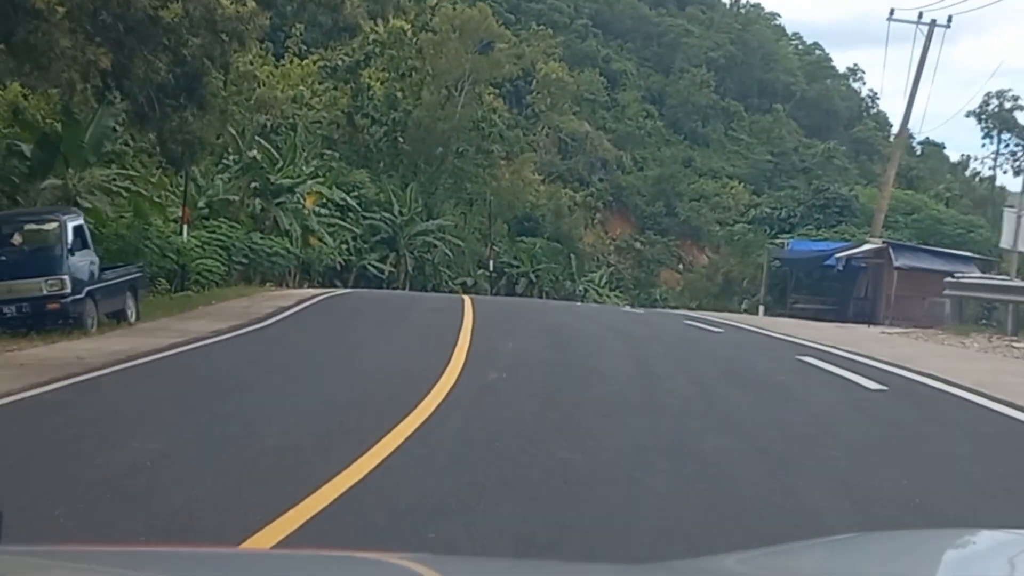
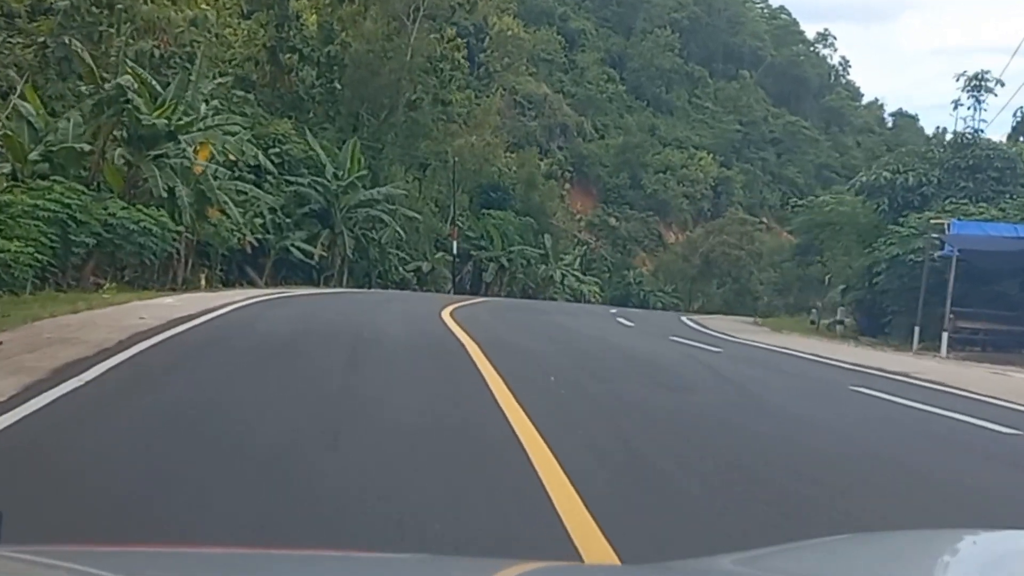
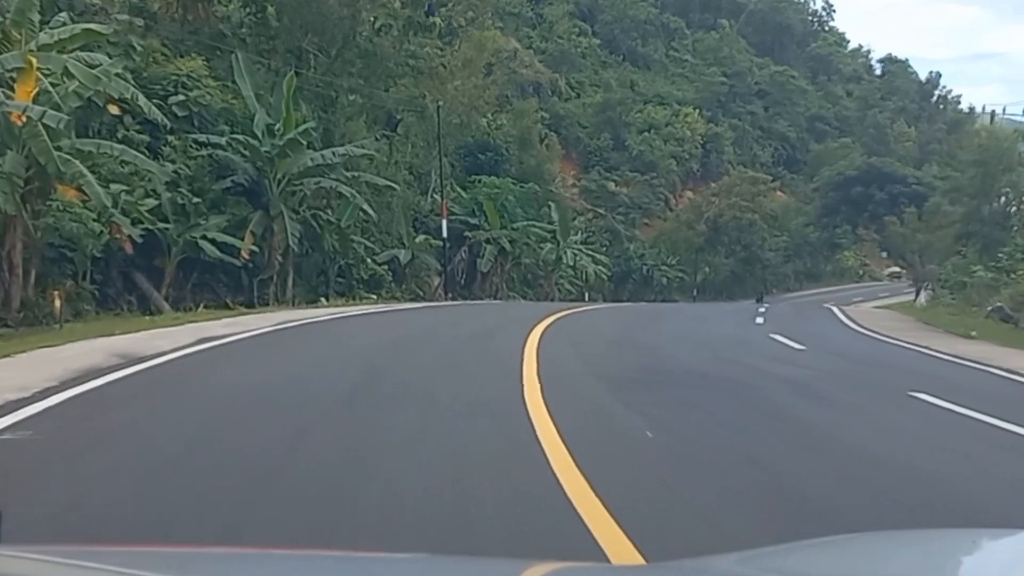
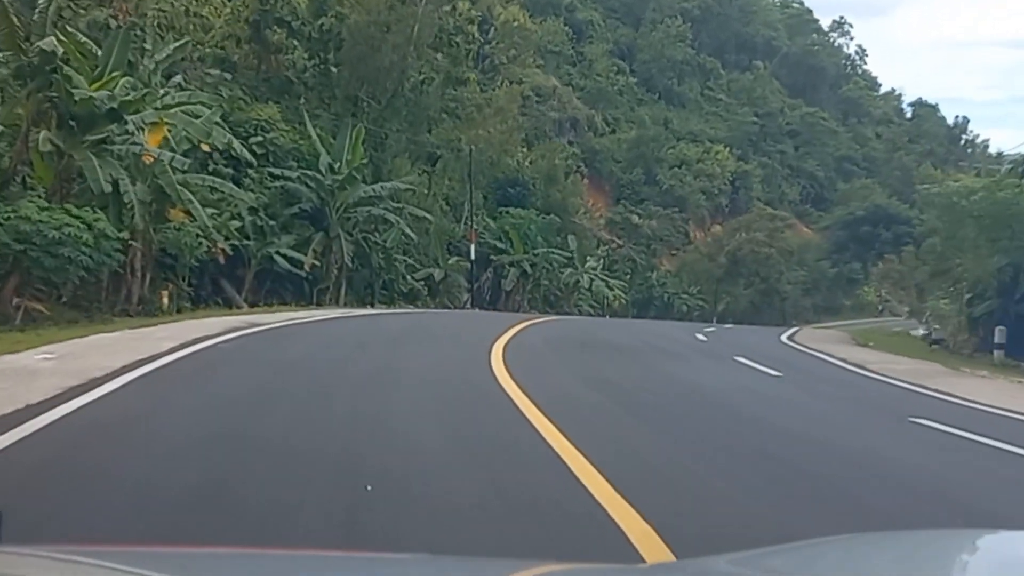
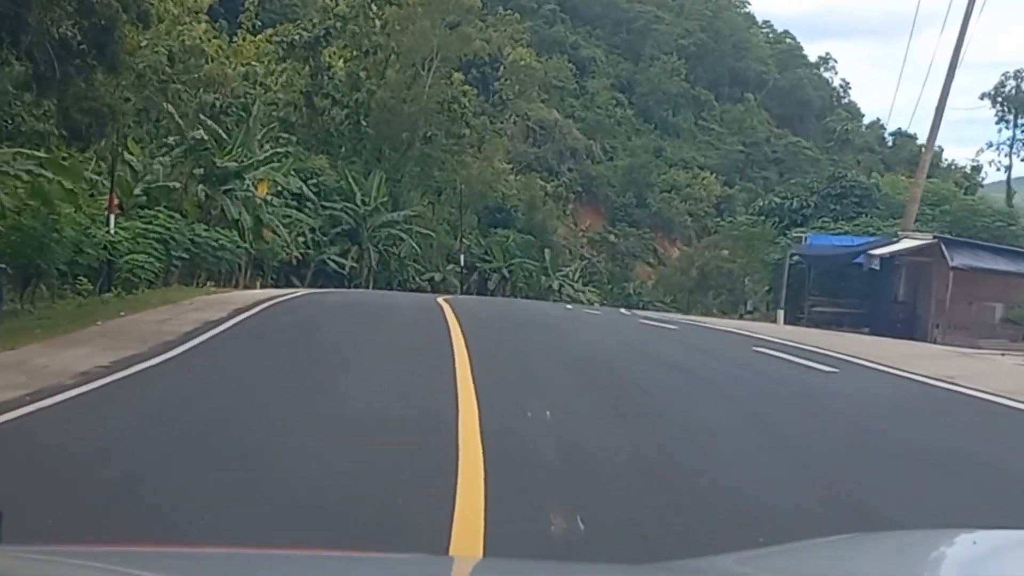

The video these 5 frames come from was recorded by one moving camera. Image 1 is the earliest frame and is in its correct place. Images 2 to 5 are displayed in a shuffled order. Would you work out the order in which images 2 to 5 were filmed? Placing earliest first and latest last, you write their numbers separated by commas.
5, 2, 4, 3
